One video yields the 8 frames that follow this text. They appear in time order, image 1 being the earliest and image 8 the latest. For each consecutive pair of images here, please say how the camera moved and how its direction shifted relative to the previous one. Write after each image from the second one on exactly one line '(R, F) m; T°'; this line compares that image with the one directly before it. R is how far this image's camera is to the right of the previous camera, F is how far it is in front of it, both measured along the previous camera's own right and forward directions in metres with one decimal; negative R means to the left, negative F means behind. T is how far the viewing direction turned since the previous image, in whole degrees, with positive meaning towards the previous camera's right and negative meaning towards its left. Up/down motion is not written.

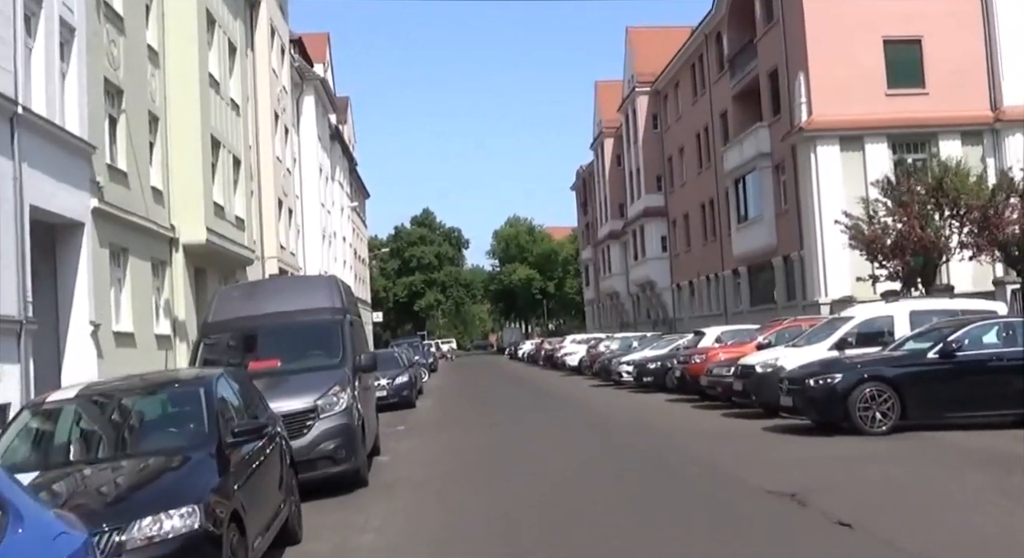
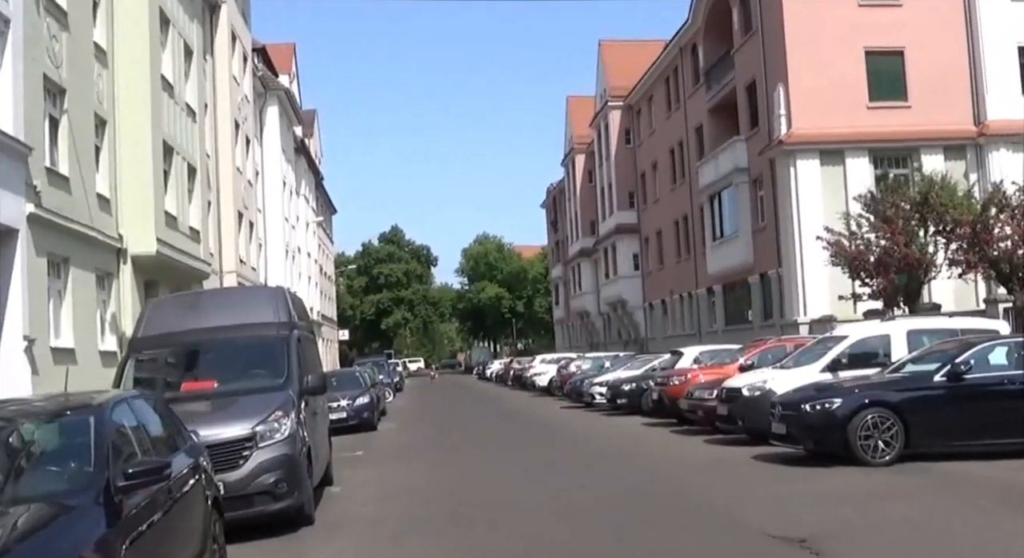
(0.0, +1.2) m; +2°
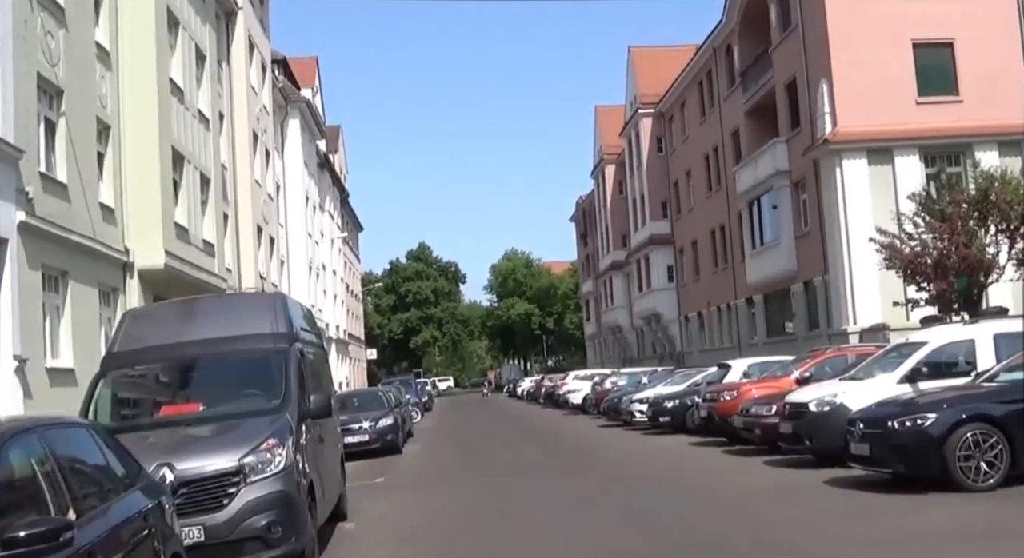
(-0.1, +1.5) m; -2°
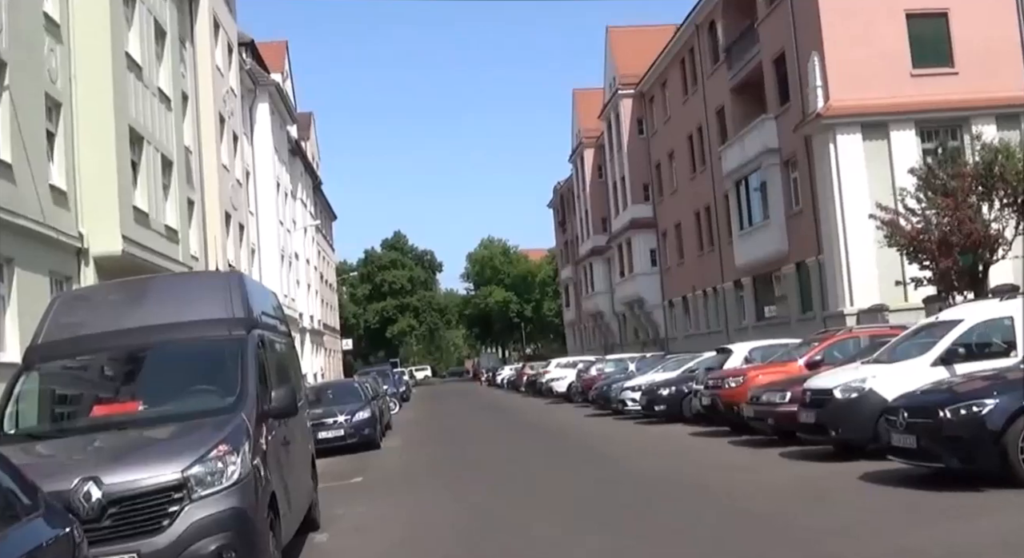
(-0.1, +1.3) m; +1°
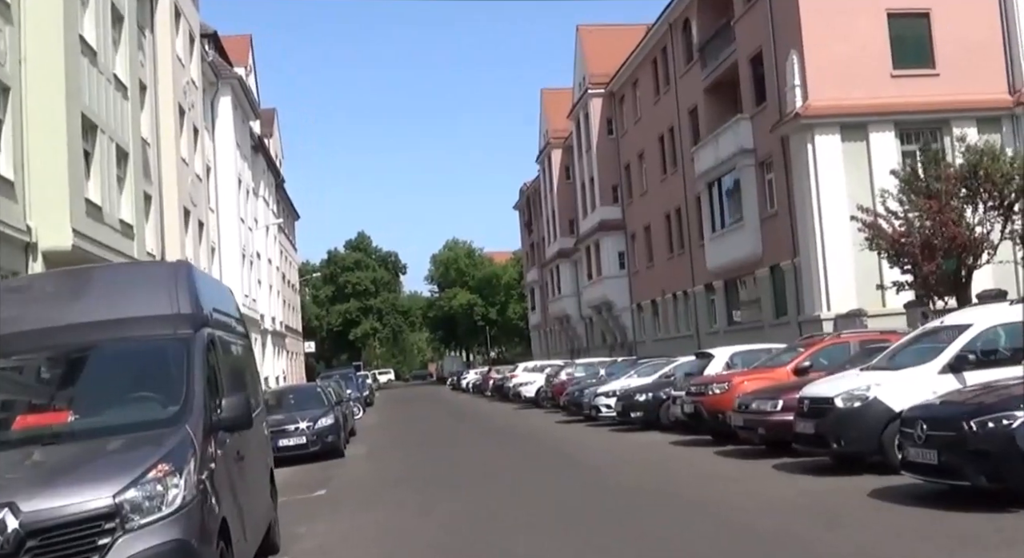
(-0.1, +0.9) m; +2°
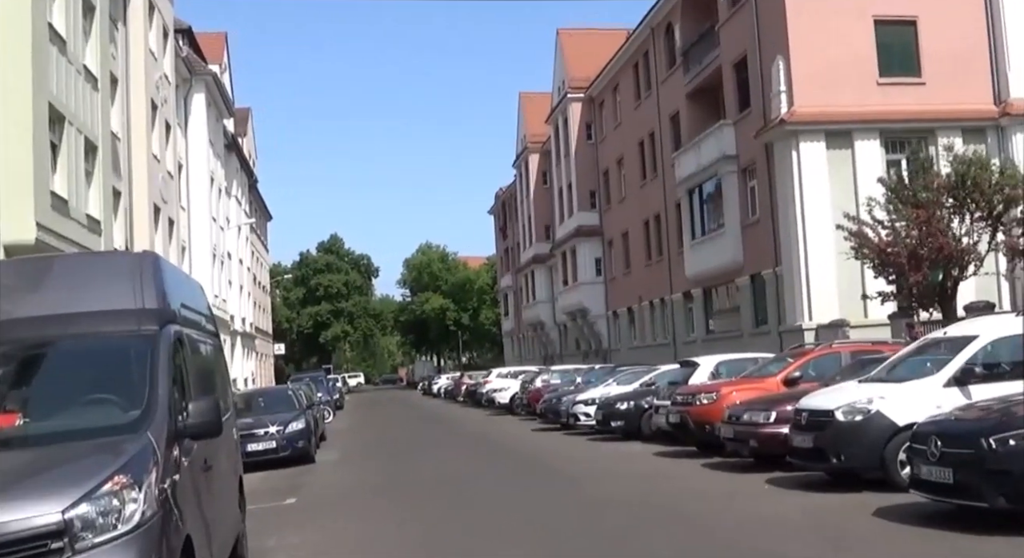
(-0.1, +0.5) m; +1°
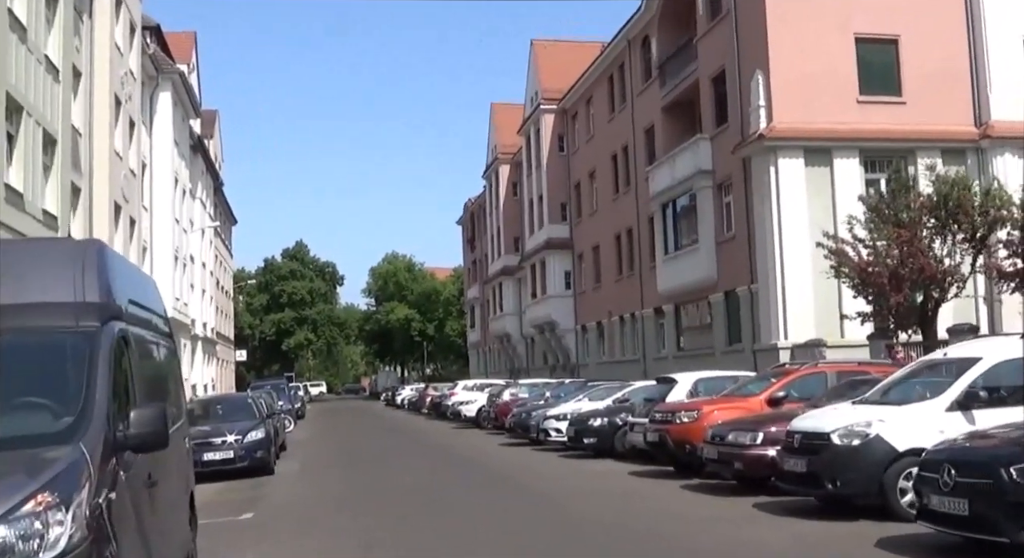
(-0.1, +0.7) m; +2°
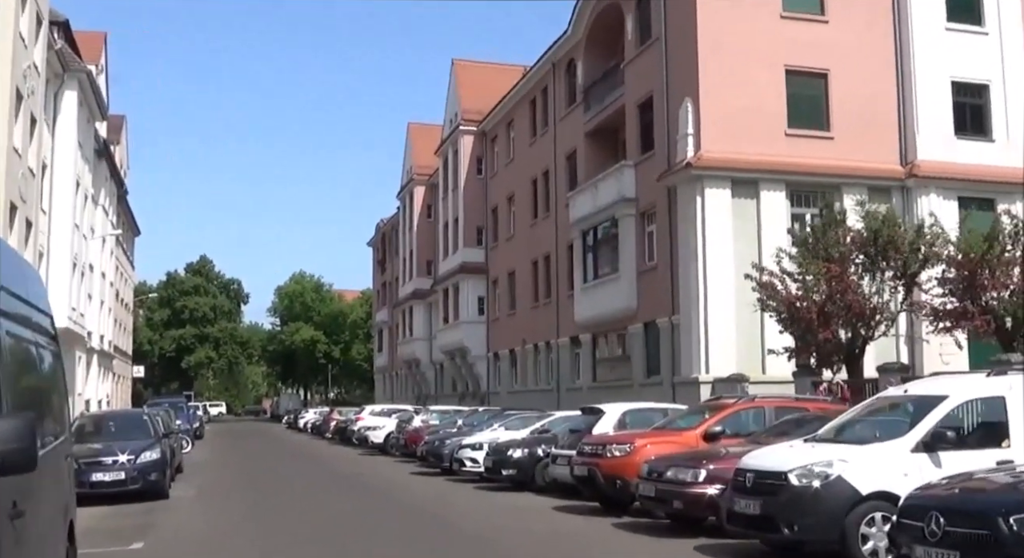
(-0.2, +0.9) m; +5°
